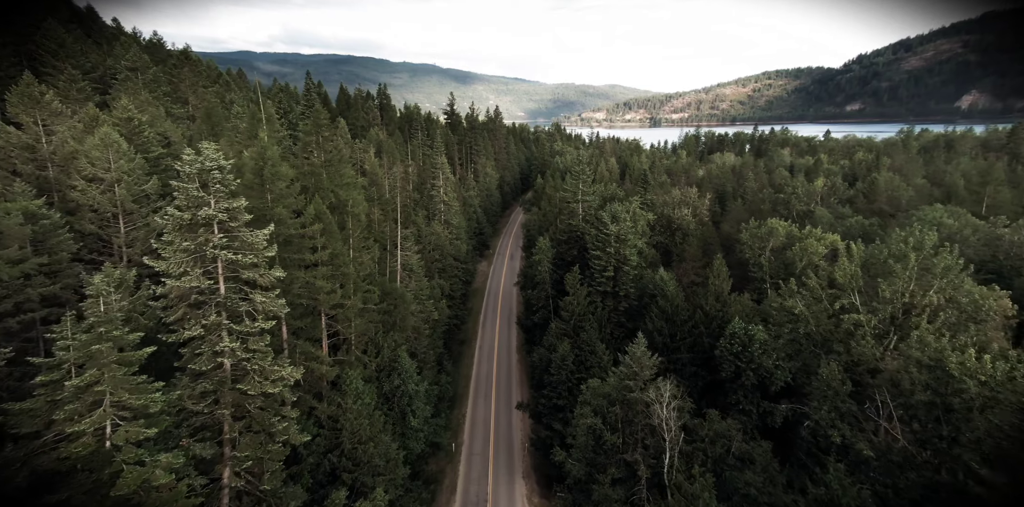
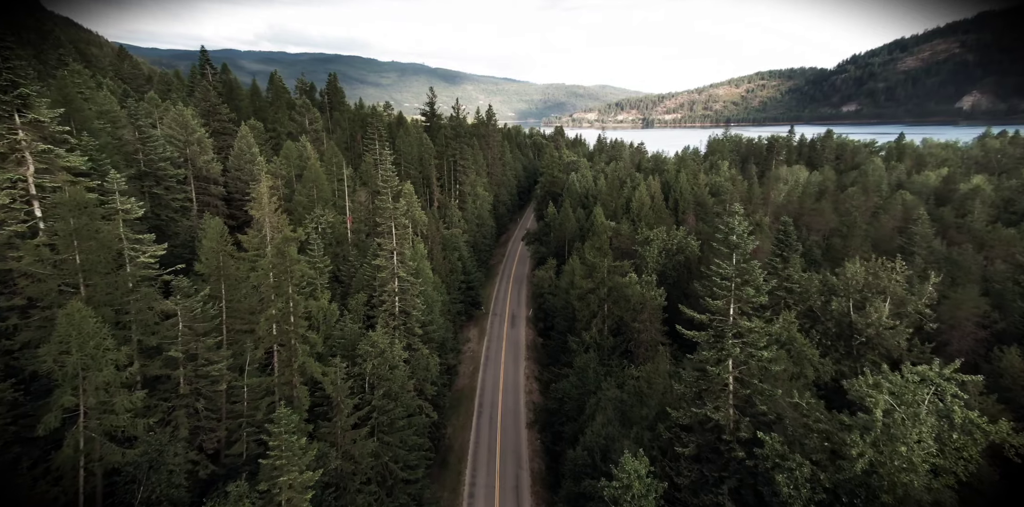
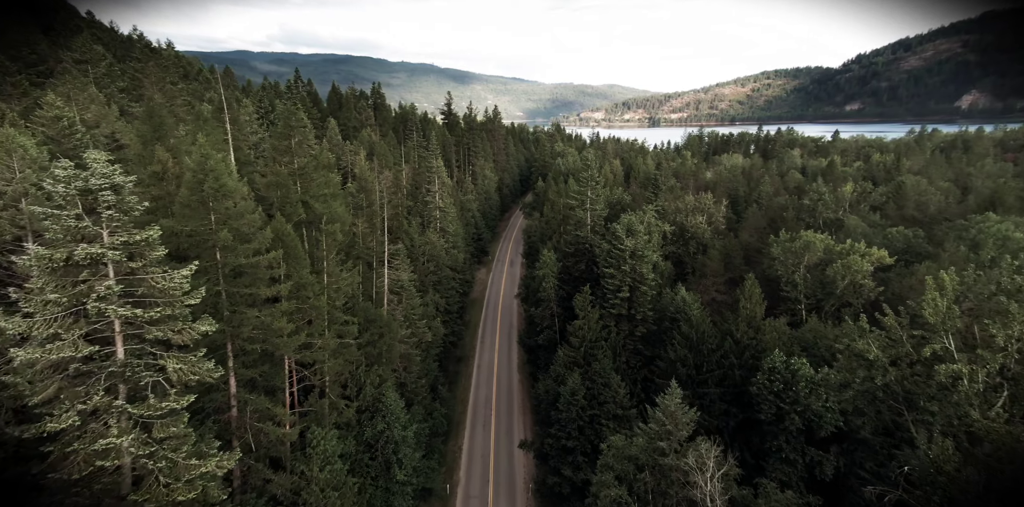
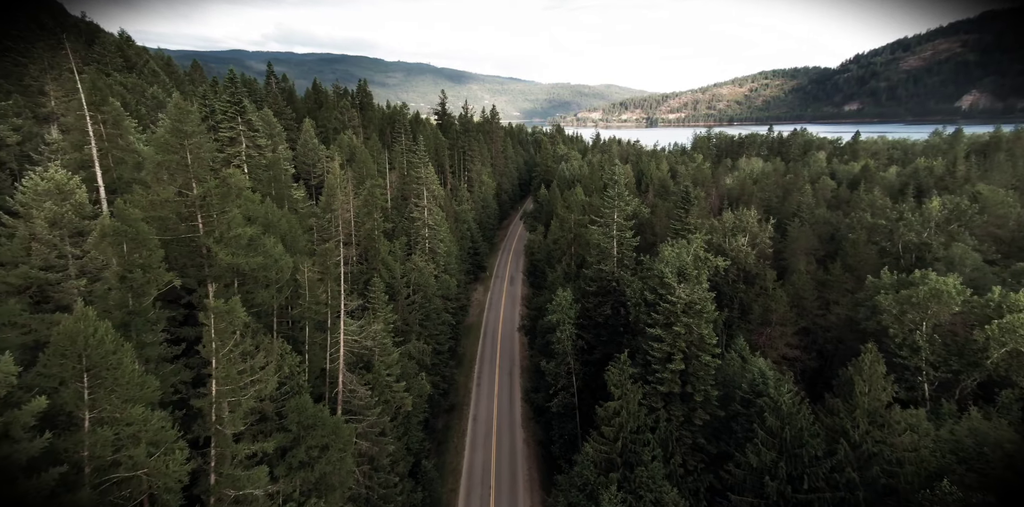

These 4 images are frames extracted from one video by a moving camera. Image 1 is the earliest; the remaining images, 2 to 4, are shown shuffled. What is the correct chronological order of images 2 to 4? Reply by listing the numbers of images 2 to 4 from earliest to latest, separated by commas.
3, 4, 2
